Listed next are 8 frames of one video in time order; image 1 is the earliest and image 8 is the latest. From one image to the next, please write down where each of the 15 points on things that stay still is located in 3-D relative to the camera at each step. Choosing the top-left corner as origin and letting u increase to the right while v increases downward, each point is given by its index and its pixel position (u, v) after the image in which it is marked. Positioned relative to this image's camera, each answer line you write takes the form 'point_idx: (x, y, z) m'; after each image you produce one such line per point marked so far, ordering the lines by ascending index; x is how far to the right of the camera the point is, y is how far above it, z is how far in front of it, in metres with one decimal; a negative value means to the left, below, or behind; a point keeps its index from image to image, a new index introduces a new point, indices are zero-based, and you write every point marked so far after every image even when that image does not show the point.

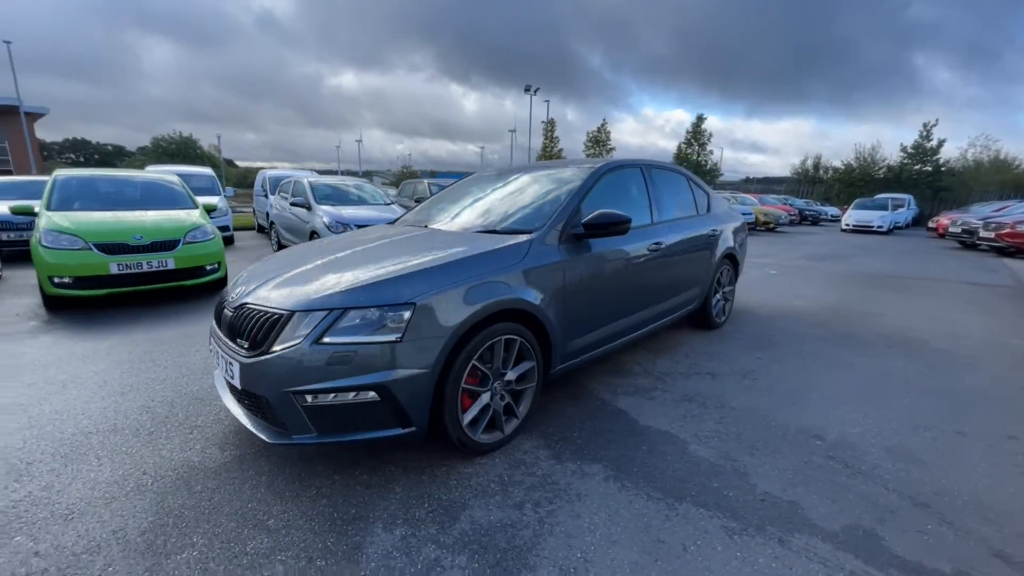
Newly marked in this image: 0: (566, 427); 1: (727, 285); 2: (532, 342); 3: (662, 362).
0: (+0.4, -1.0, +3.0) m
1: (+2.6, 0.0, +5.4) m
2: (+0.1, -0.3, +2.8) m
3: (+1.4, -0.7, +4.2) m
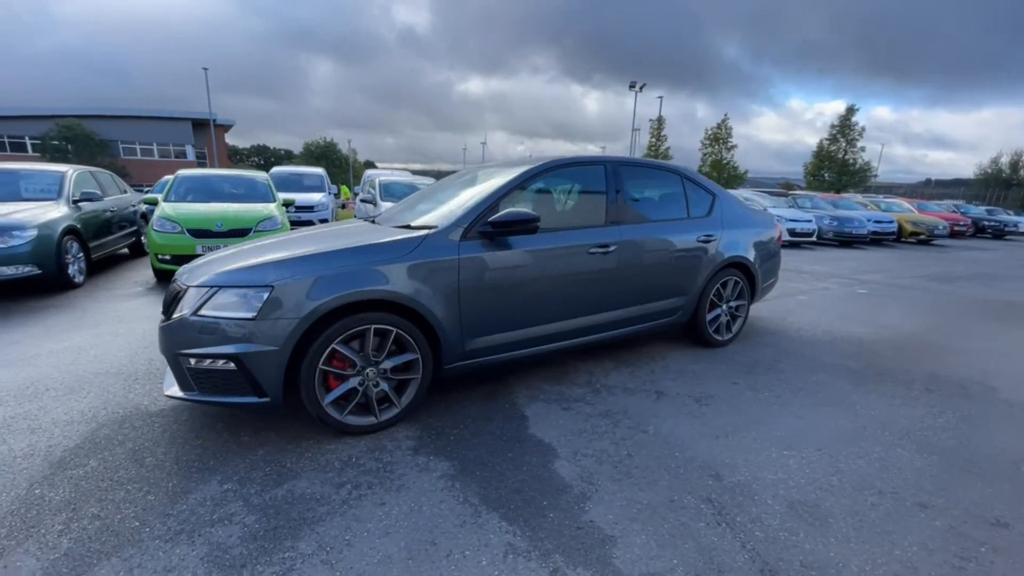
0: (-0.4, -0.9, +3.0) m
1: (+2.4, -0.1, +4.7) m
2: (-0.6, -0.3, +2.9) m
3: (+0.9, -0.8, +3.9) m
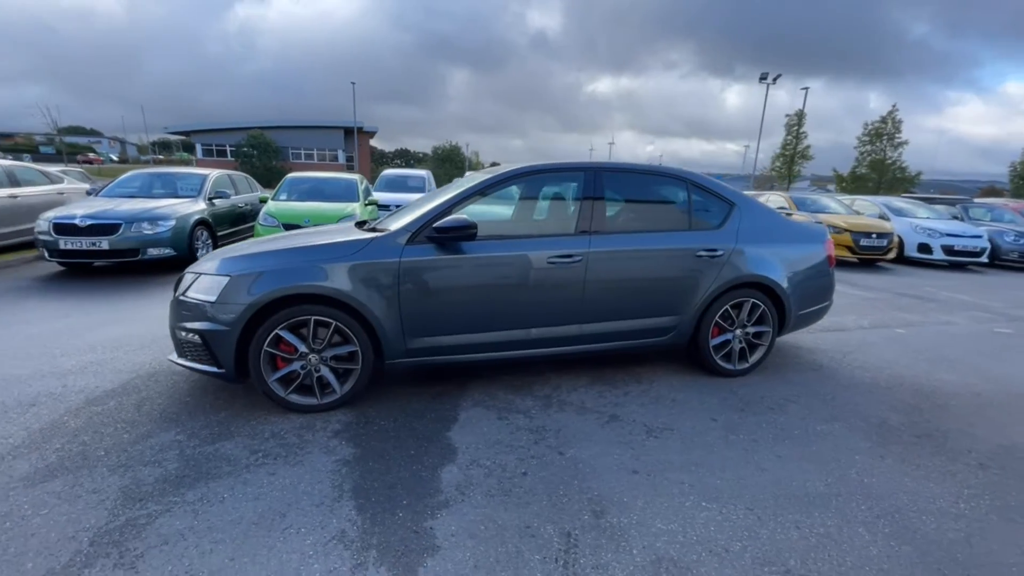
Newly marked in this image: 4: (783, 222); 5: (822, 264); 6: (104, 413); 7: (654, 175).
0: (-0.9, -0.9, +3.2) m
1: (+2.3, -0.3, +4.1) m
2: (-1.1, -0.3, +3.2) m
3: (+0.6, -0.9, +3.7) m
4: (+2.6, +0.7, +4.3) m
5: (+3.0, +0.3, +4.3) m
6: (-2.9, -0.9, +3.2) m
7: (+1.2, +1.0, +4.0) m
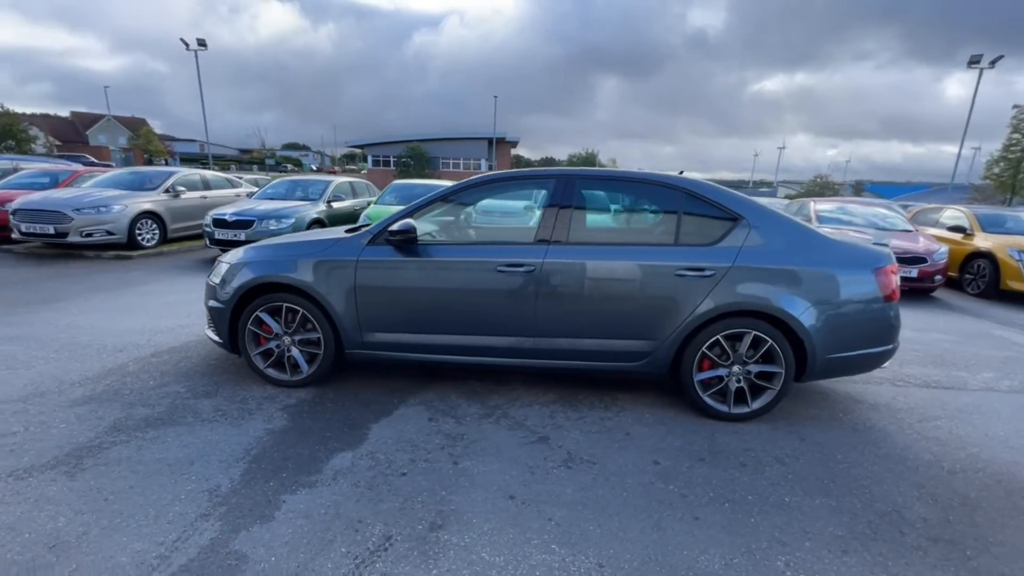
0: (-1.4, -0.9, +3.6) m
1: (+1.9, -0.6, +3.5) m
2: (-1.6, -0.2, +3.6) m
3: (+0.2, -1.0, +3.6) m
4: (+2.4, +0.4, +3.5) m
5: (+2.8, 0.0, +3.4) m
6: (-3.3, -0.7, +4.1) m
7: (+1.0, +0.9, +3.6) m
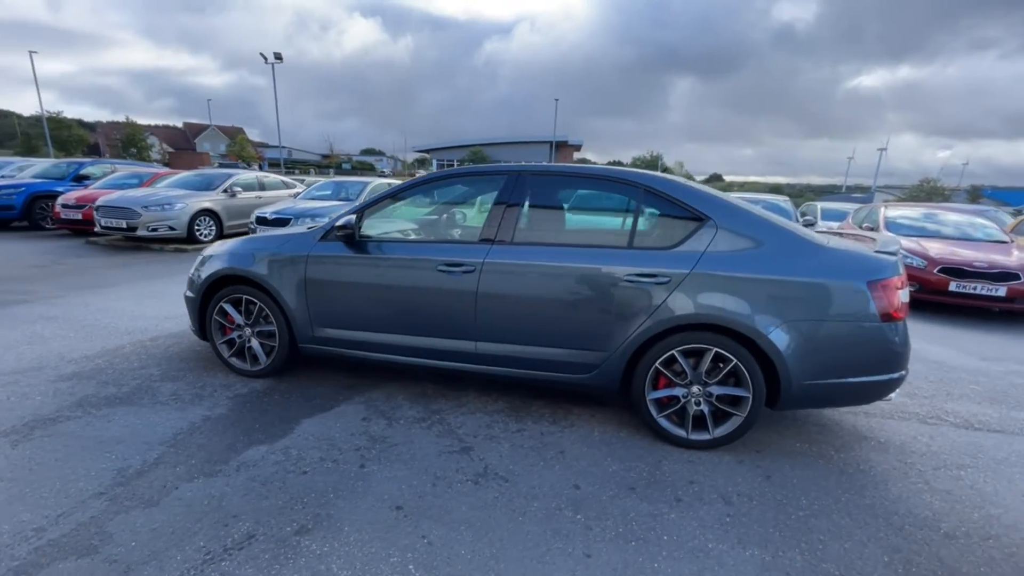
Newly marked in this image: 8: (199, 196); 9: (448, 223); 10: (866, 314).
0: (-1.9, -0.9, +3.6) m
1: (+1.4, -0.7, +3.0) m
2: (-2.0, -0.2, +3.7) m
3: (-0.3, -1.0, +3.4) m
4: (+2.0, +0.3, +3.0) m
5: (+2.3, -0.1, +2.8) m
6: (-3.7, -0.6, +4.4) m
7: (+0.6, +0.8, +3.3) m
8: (-7.5, +2.2, +10.6) m
9: (-0.4, +0.5, +3.4) m
10: (+2.3, -0.2, +2.8) m
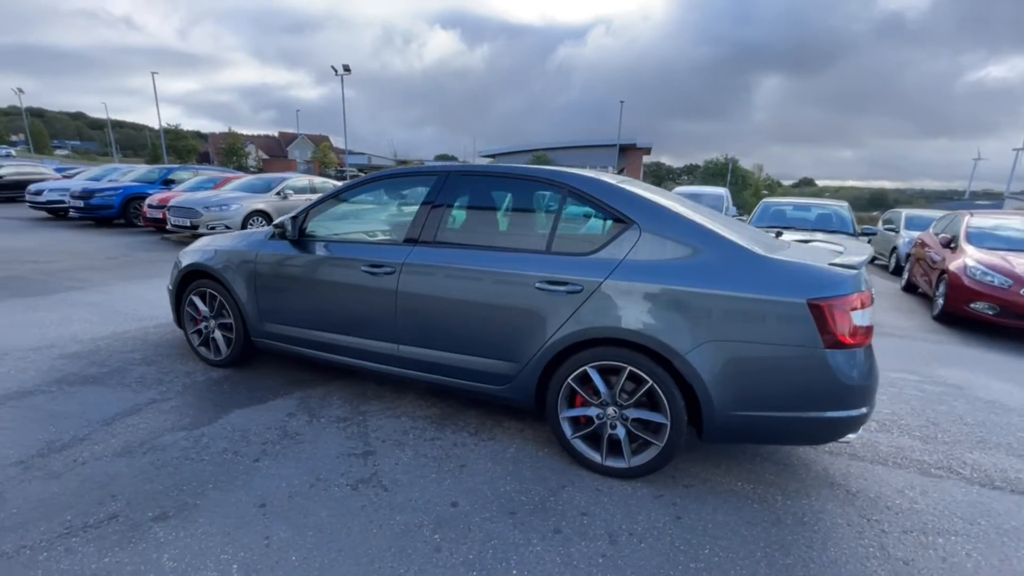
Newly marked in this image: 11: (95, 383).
0: (-2.4, -0.8, +3.8) m
1: (+0.8, -0.7, +2.7) m
2: (-2.5, -0.1, +3.9) m
3: (-0.9, -1.0, +3.3) m
4: (+1.3, +0.2, +2.6) m
5: (+1.6, -0.2, +2.4) m
6: (-4.0, -0.5, +4.9) m
7: (+0.1, +0.8, +3.1) m
8: (-6.8, +2.4, +11.5) m
9: (-1.0, +0.5, +3.4) m
10: (+1.6, -0.3, +2.4) m
11: (-3.5, -0.8, +3.7) m
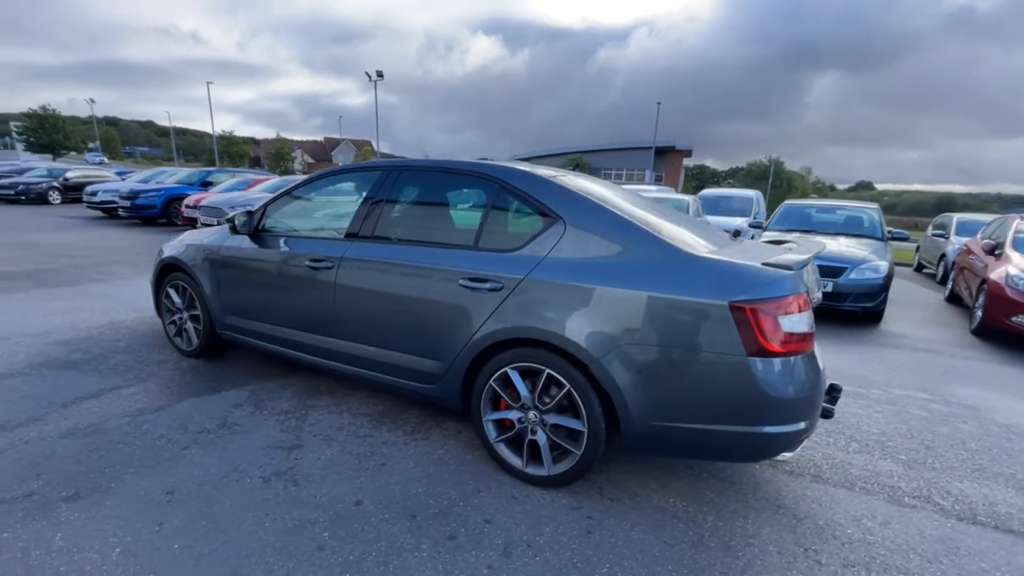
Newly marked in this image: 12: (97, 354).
0: (-2.8, -0.8, +3.9) m
1: (+0.3, -0.7, +2.6) m
2: (-2.9, -0.1, +4.0) m
3: (-1.3, -1.0, +3.3) m
4: (+0.8, +0.2, +2.4) m
5: (+1.1, -0.3, +2.2) m
6: (-4.3, -0.4, +5.1) m
7: (-0.4, +0.8, +3.1) m
8: (-6.4, +2.4, +12.0) m
9: (-1.4, +0.5, +3.4) m
10: (+1.1, -0.3, +2.2) m
11: (-3.9, -0.7, +3.9) m
12: (-4.0, -0.6, +4.2) m
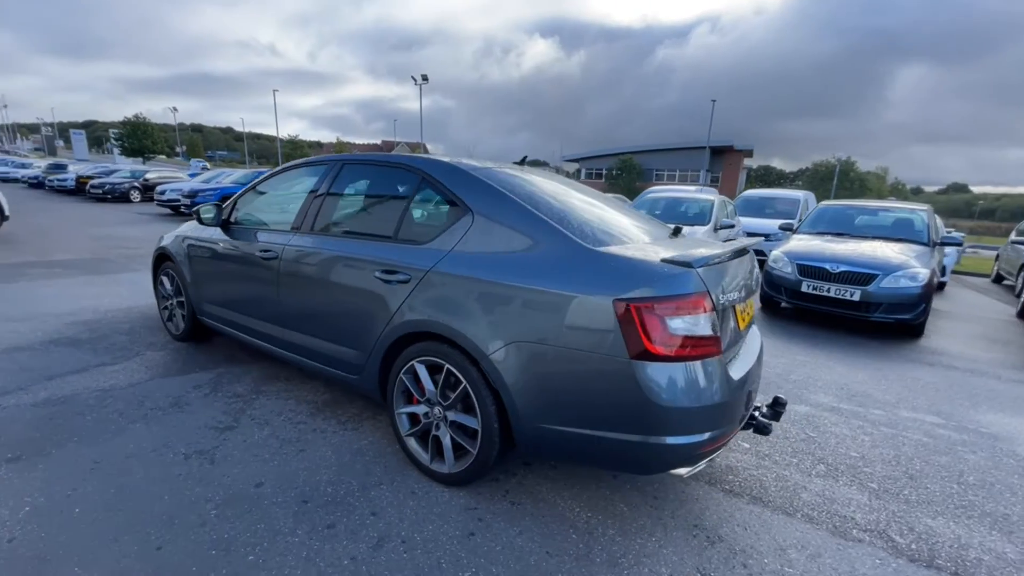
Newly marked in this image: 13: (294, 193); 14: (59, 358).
0: (-3.2, -0.6, +4.2) m
1: (-0.3, -0.7, +2.5) m
2: (-3.2, 0.0, +4.3) m
3: (-1.8, -0.9, +3.5) m
4: (+0.3, +0.2, +2.3) m
5: (+0.5, -0.2, +2.0) m
6: (-4.6, -0.2, +5.6) m
7: (-0.8, +0.8, +3.1) m
8: (-5.8, +2.6, +12.7) m
9: (-1.8, +0.6, +3.6) m
10: (+0.5, -0.3, +2.0) m
11: (-4.3, -0.6, +4.3) m
12: (-4.3, -0.5, +4.6) m
13: (-1.8, +0.8, +3.6) m
14: (-4.1, -0.6, +4.0) m
